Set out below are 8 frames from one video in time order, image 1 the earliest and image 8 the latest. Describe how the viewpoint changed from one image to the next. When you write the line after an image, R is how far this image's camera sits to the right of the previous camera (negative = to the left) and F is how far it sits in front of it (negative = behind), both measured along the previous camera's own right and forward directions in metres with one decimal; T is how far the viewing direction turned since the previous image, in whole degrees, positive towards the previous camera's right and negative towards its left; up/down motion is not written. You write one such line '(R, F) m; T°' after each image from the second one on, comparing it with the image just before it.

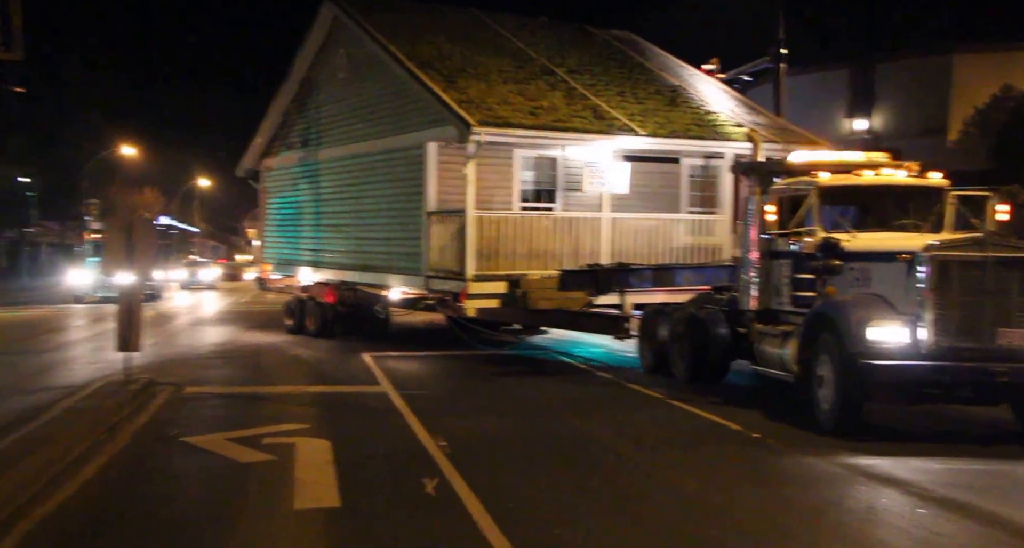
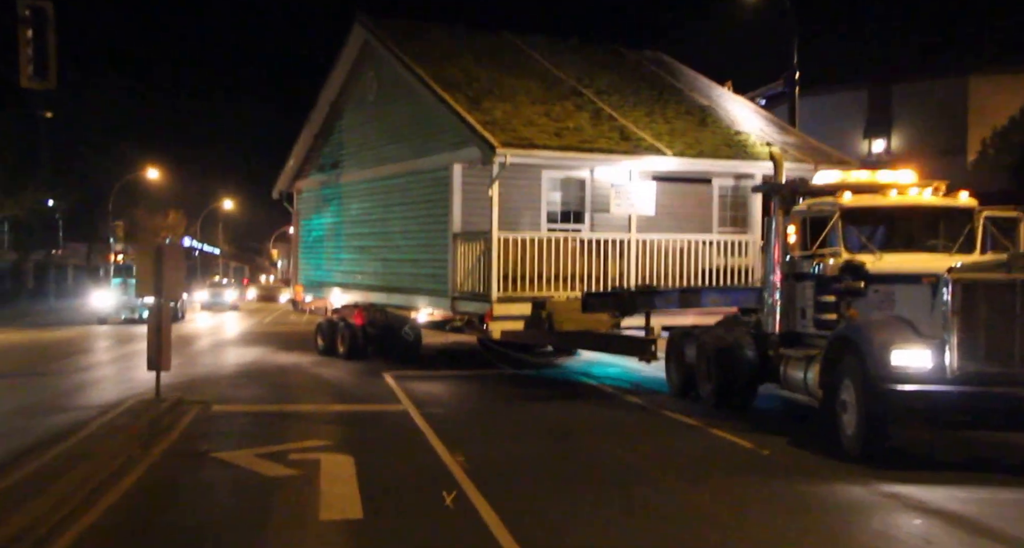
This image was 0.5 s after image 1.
(+0.2, 0.0) m; -3°
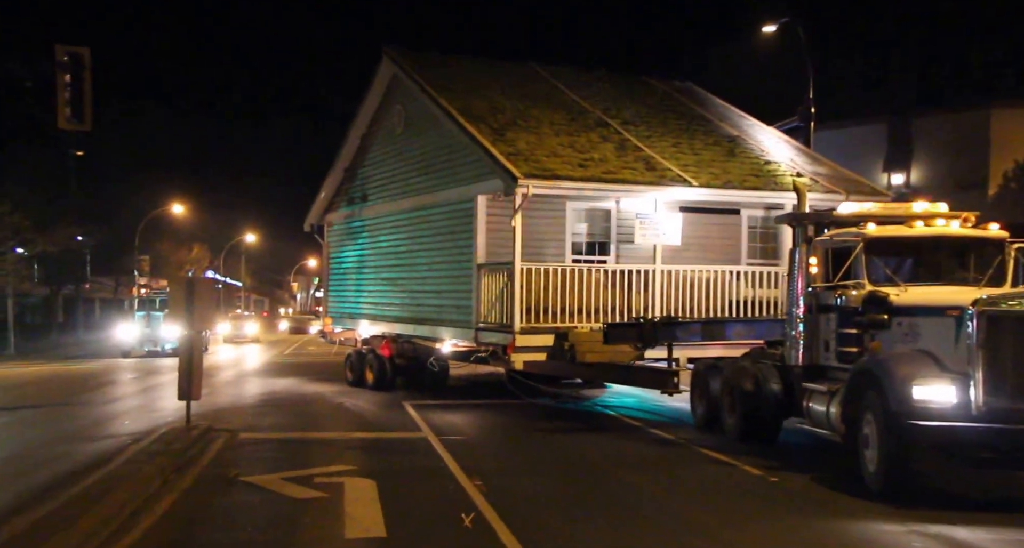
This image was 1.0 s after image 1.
(+0.2, 0.0) m; -3°
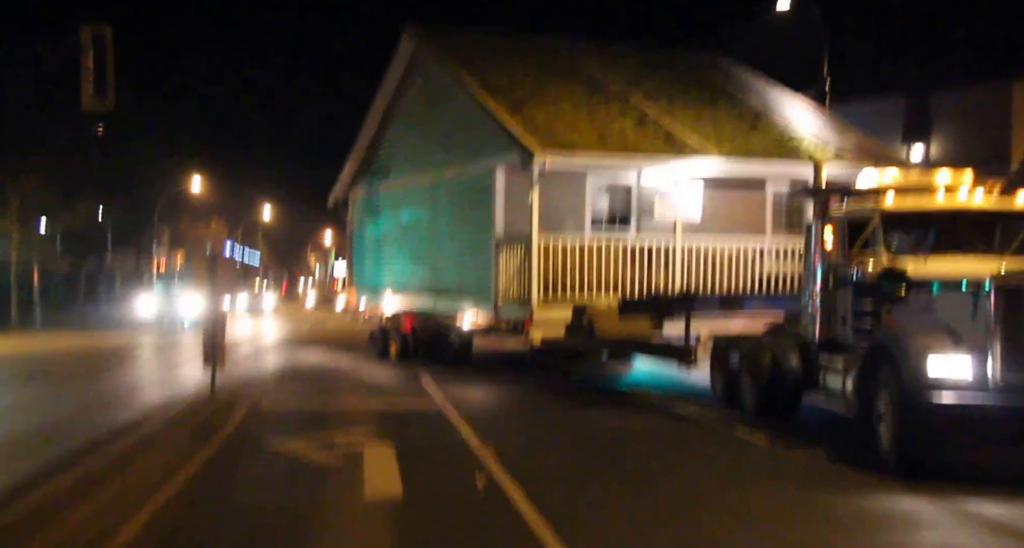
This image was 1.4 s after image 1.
(+0.2, 0.0) m; -2°
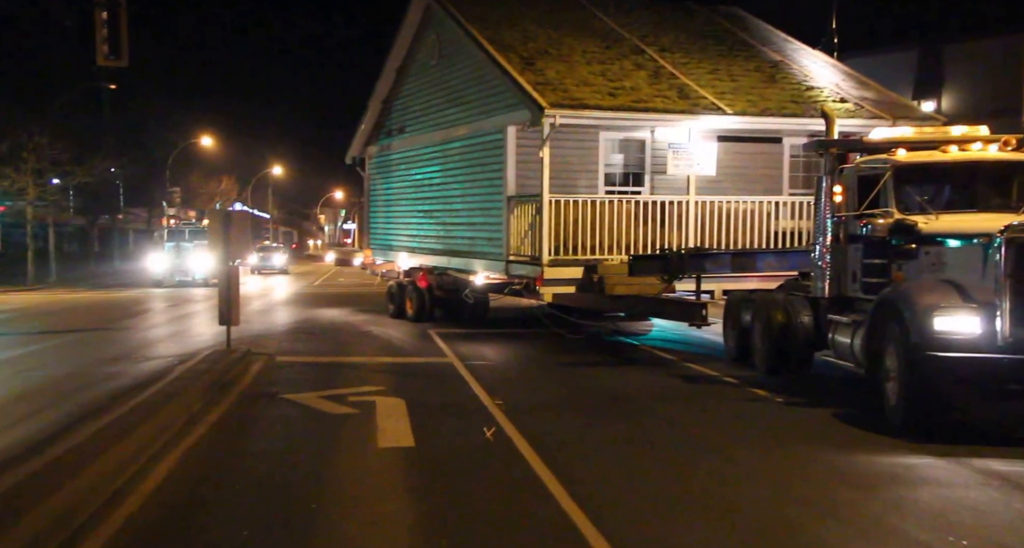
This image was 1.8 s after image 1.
(+0.2, 0.0) m; -2°
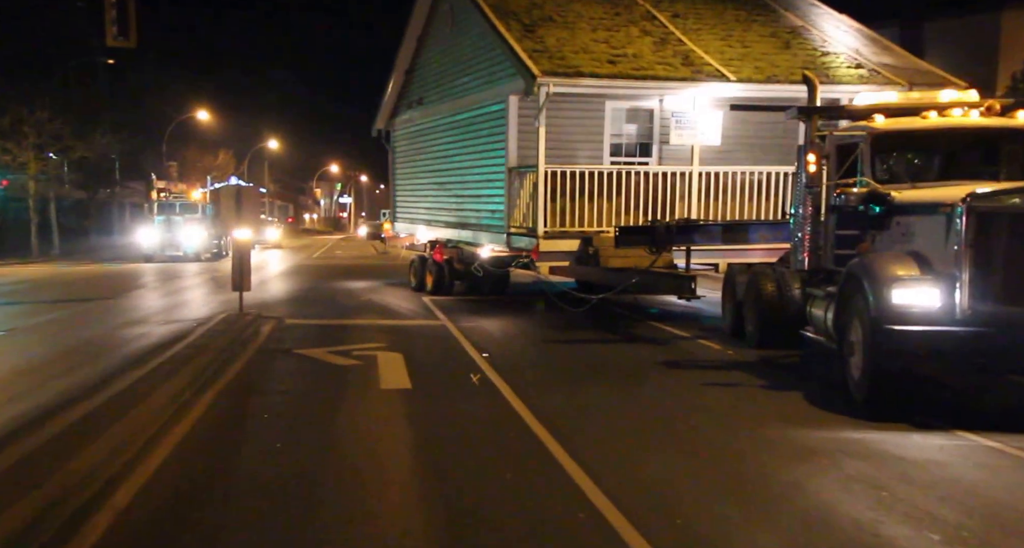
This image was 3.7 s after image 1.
(+0.9, +0.1) m; -4°
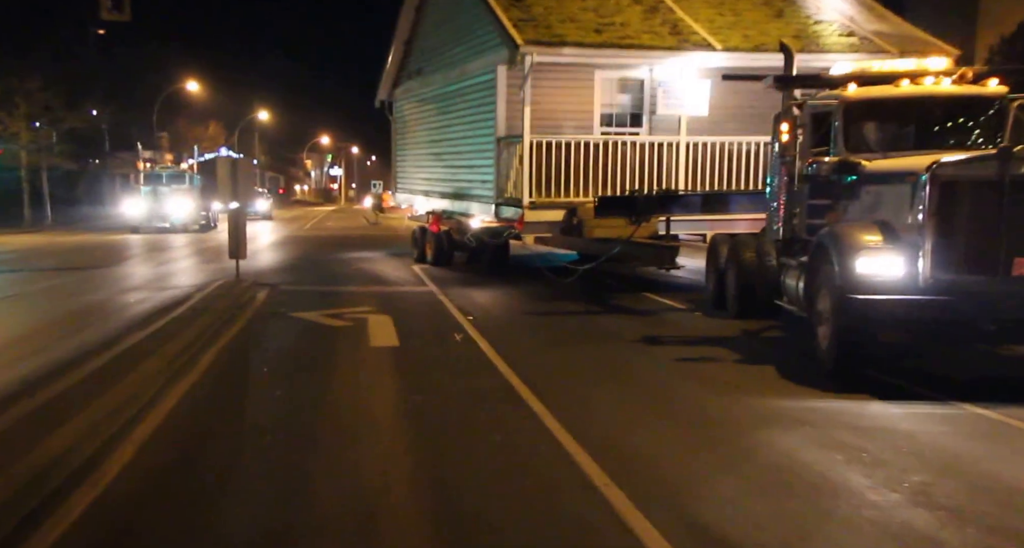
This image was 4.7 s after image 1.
(+0.3, -0.1) m; -1°
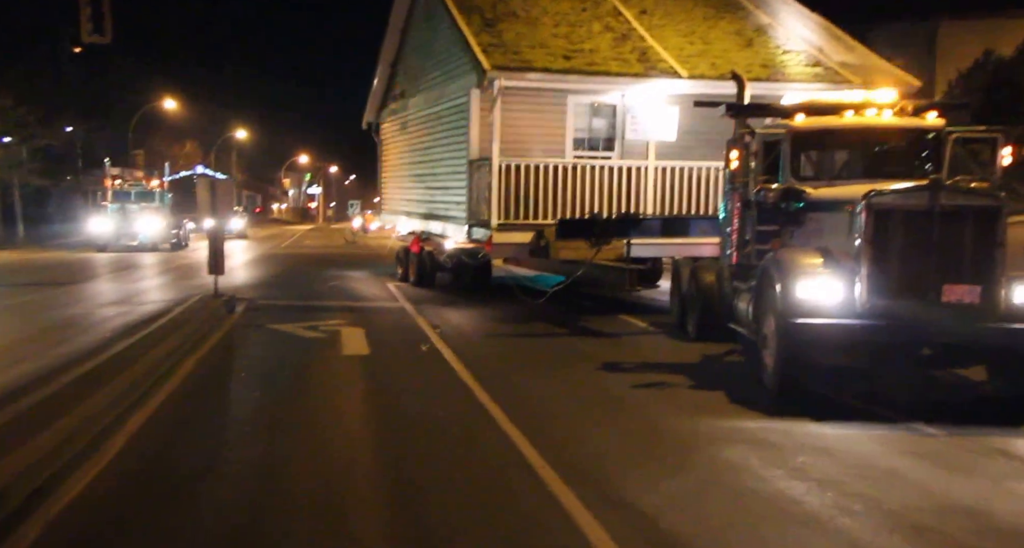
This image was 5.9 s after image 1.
(+0.3, -0.2) m; +1°
